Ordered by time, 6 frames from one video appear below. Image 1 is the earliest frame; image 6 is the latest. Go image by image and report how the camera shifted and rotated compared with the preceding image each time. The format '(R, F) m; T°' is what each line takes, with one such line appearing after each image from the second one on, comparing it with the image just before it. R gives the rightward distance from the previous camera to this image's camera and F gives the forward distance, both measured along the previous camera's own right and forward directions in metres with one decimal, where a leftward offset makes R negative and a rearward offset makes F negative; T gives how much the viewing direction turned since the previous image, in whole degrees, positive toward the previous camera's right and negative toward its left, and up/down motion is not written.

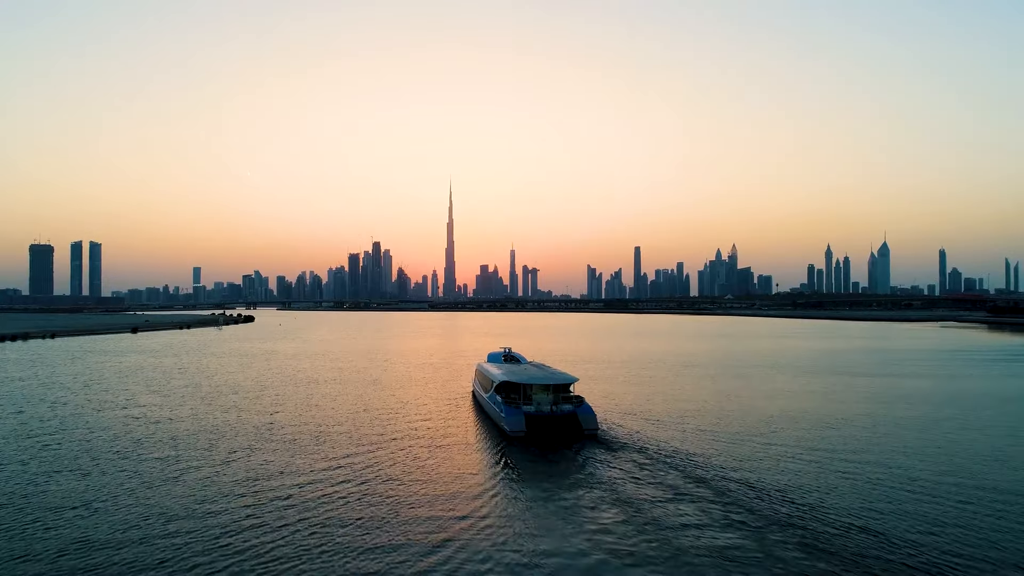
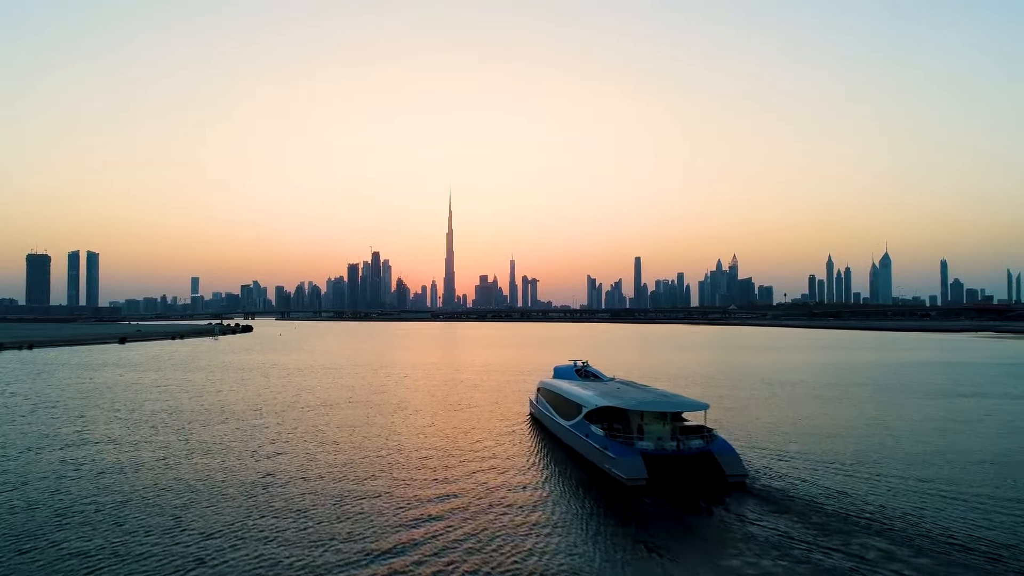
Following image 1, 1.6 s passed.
(-4.1, +10.2) m; 0°
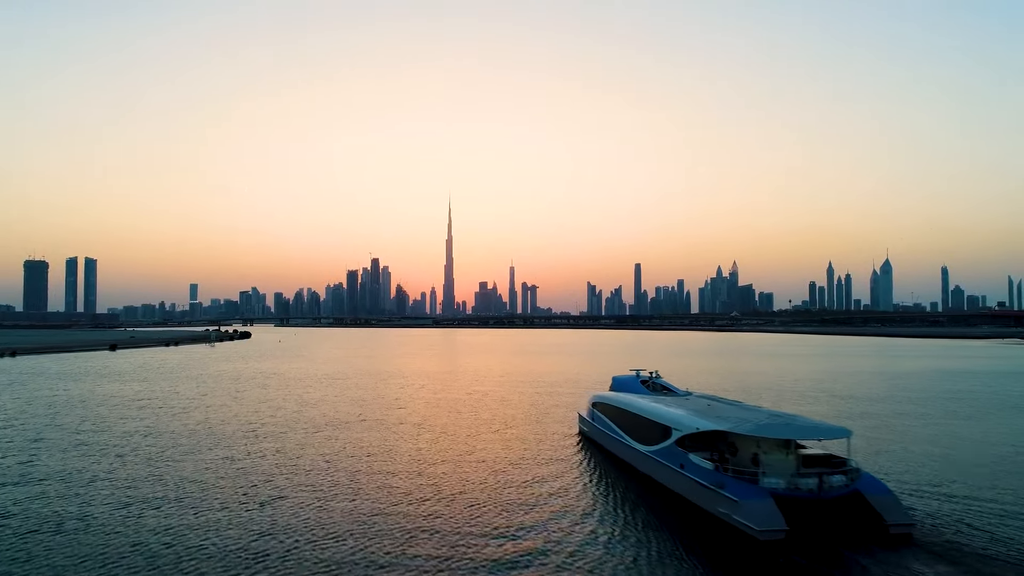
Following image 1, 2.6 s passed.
(-2.4, +6.3) m; 0°
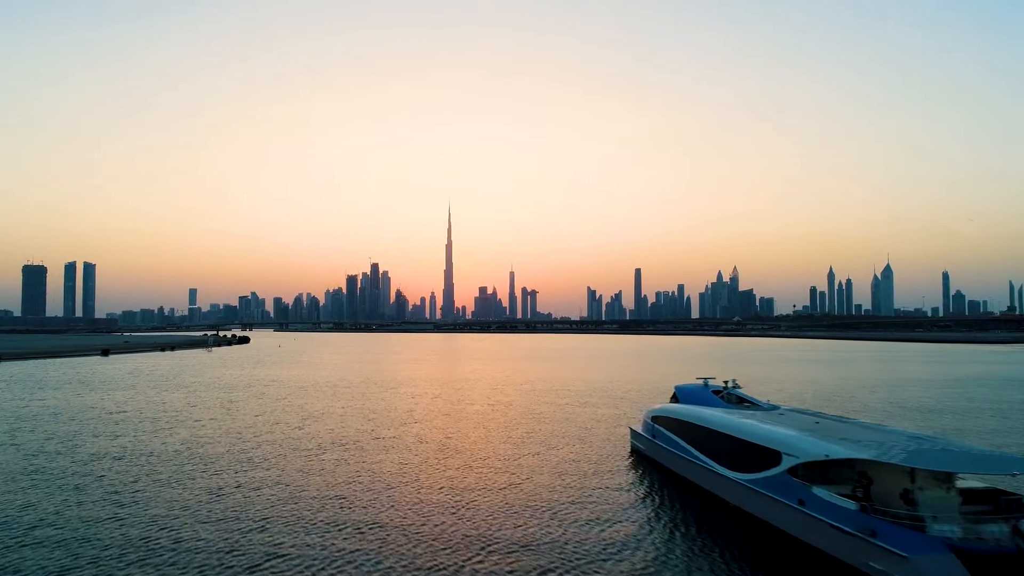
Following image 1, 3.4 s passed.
(-1.9, +5.0) m; 0°
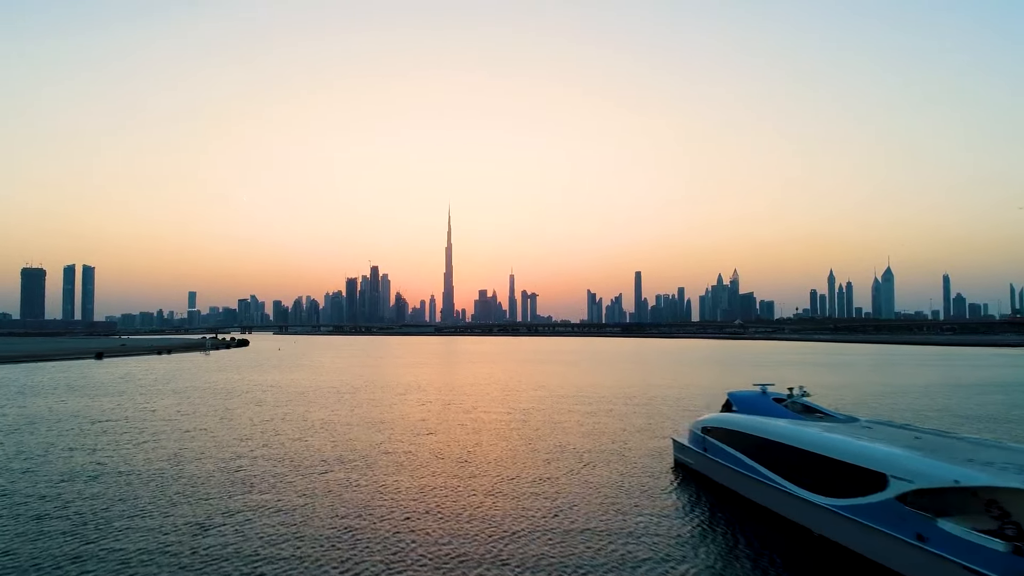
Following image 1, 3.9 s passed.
(-1.2, +3.2) m; 0°
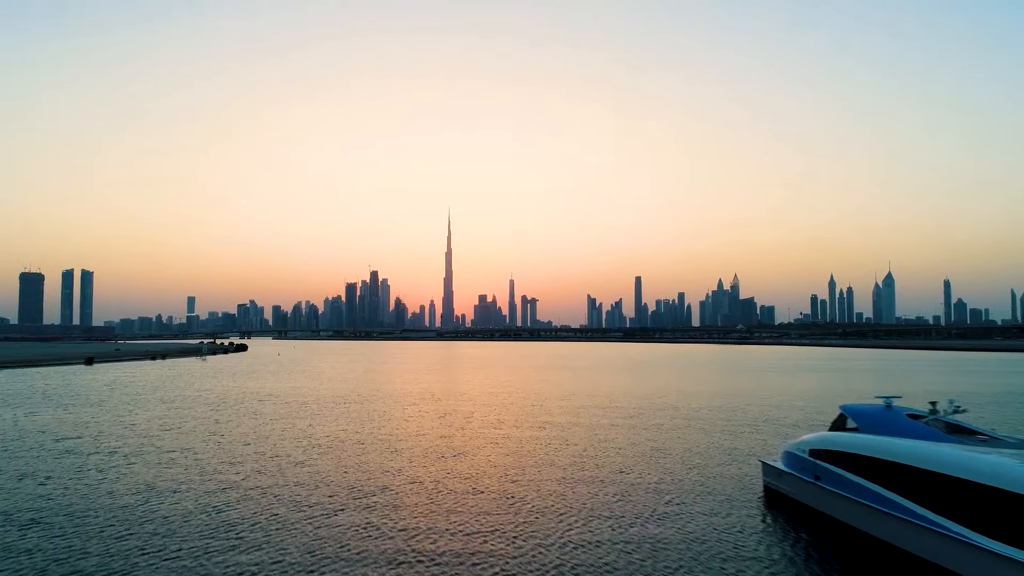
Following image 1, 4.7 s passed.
(-1.8, +5.0) m; 0°
